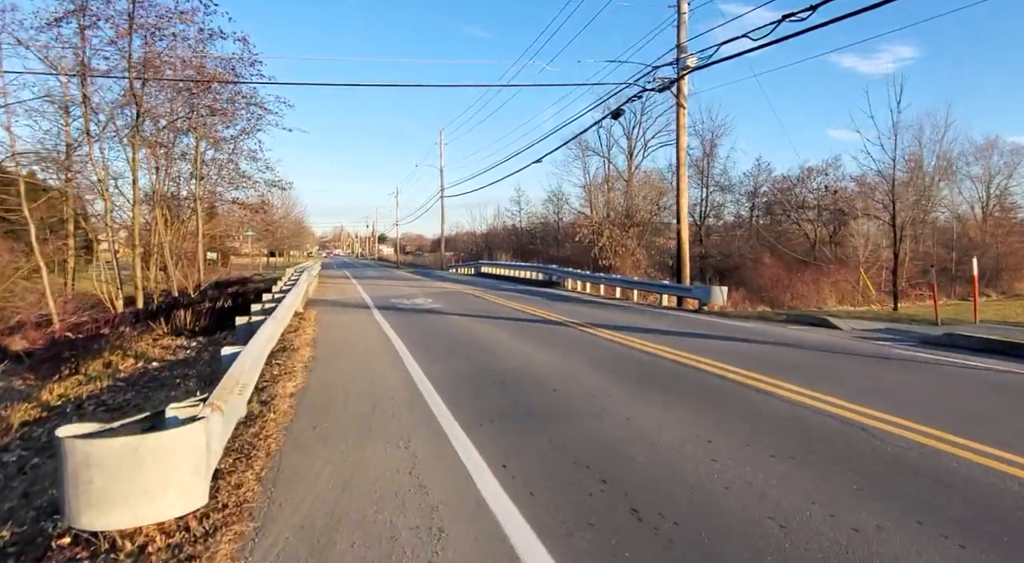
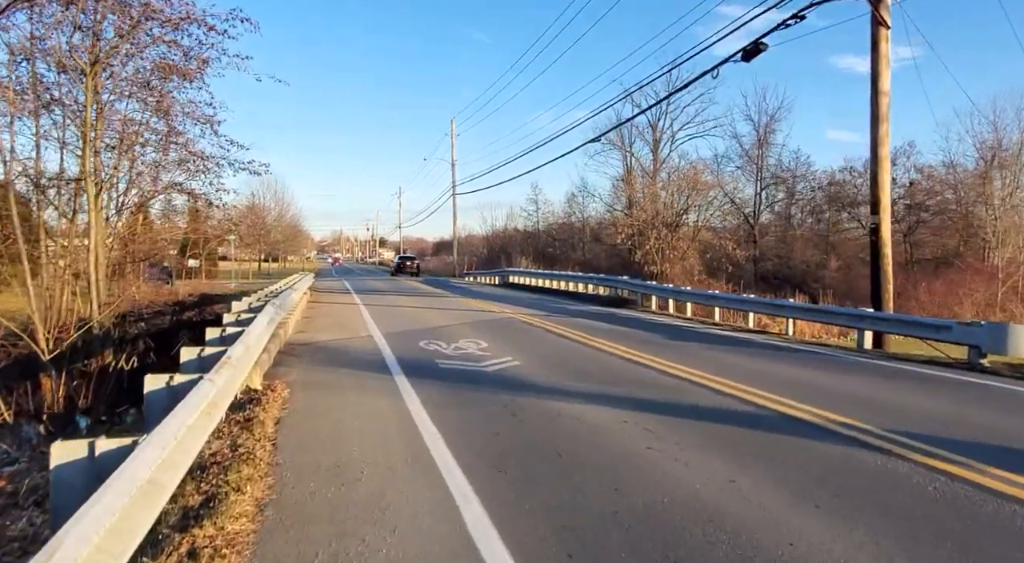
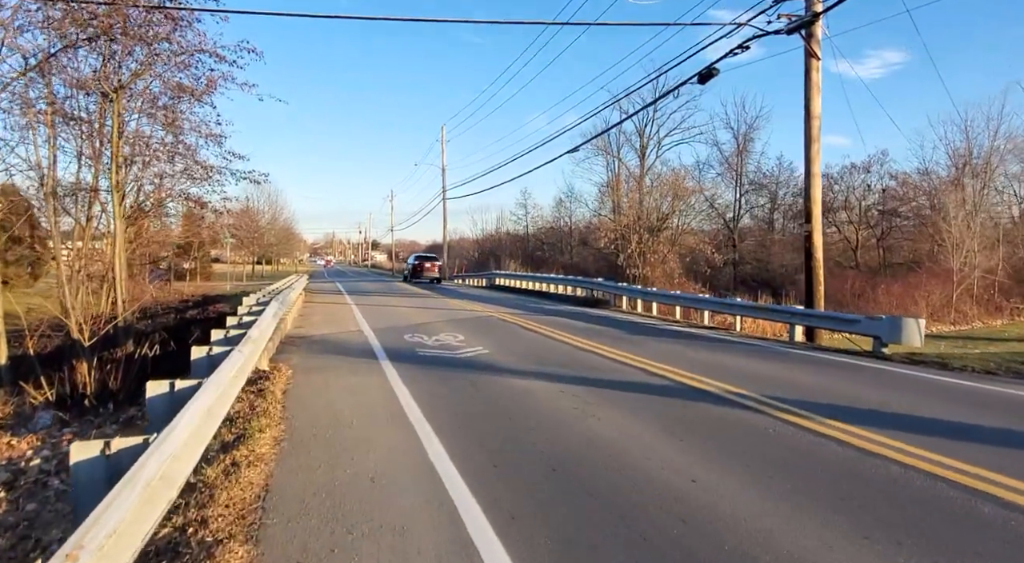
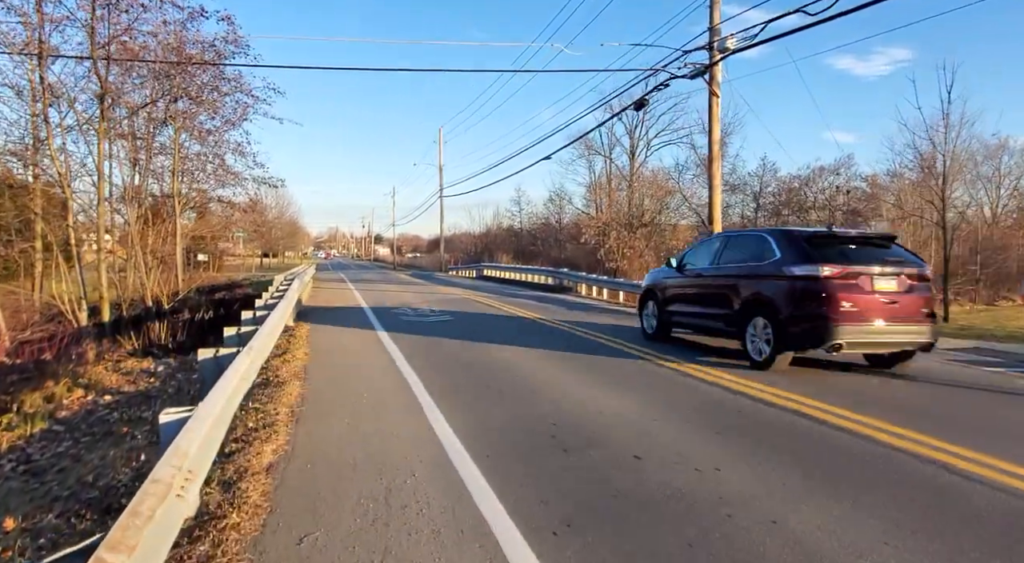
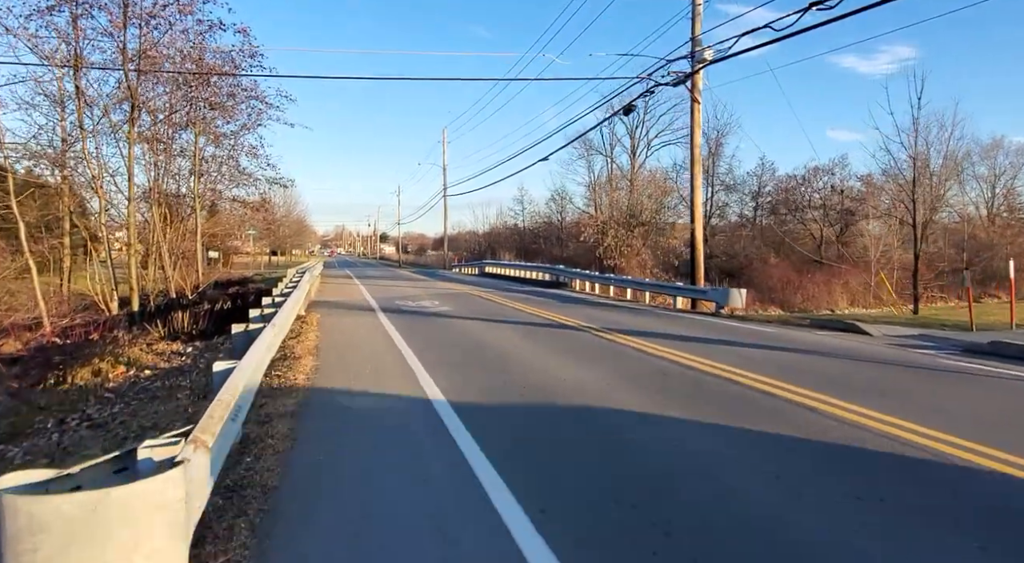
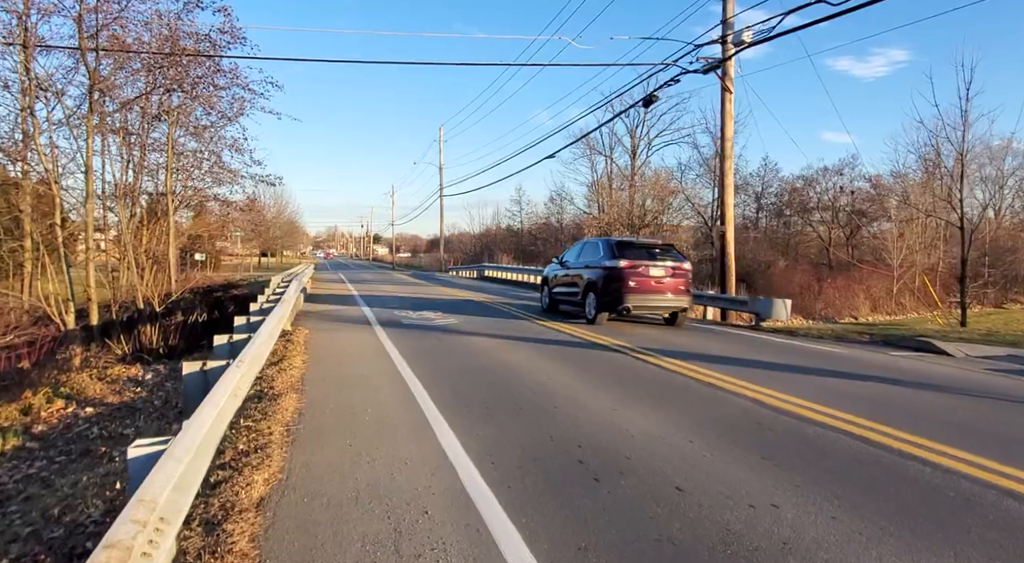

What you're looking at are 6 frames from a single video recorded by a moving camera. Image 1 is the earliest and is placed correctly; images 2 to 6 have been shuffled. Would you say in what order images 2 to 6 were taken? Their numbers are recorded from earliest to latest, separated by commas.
5, 4, 6, 3, 2
